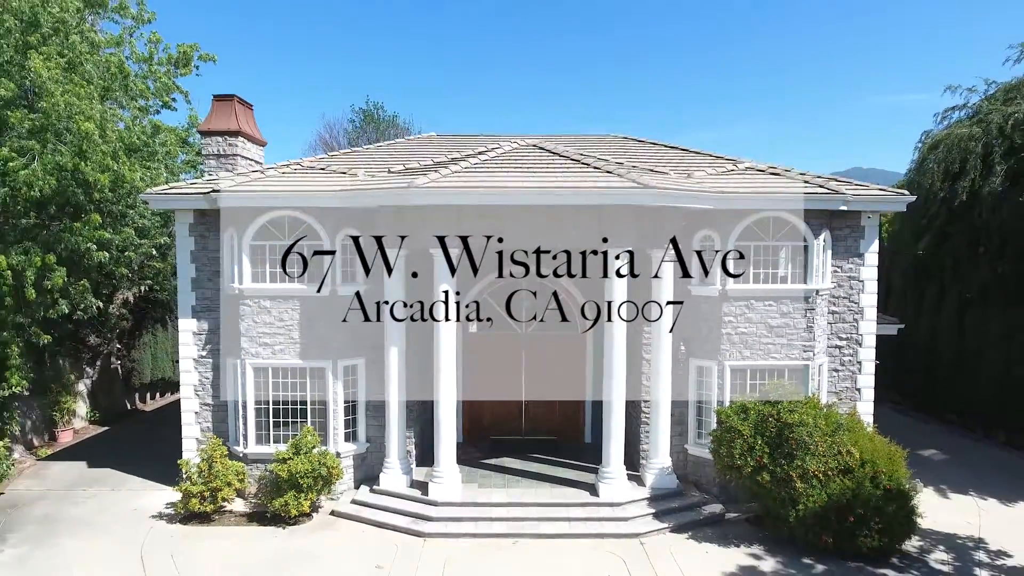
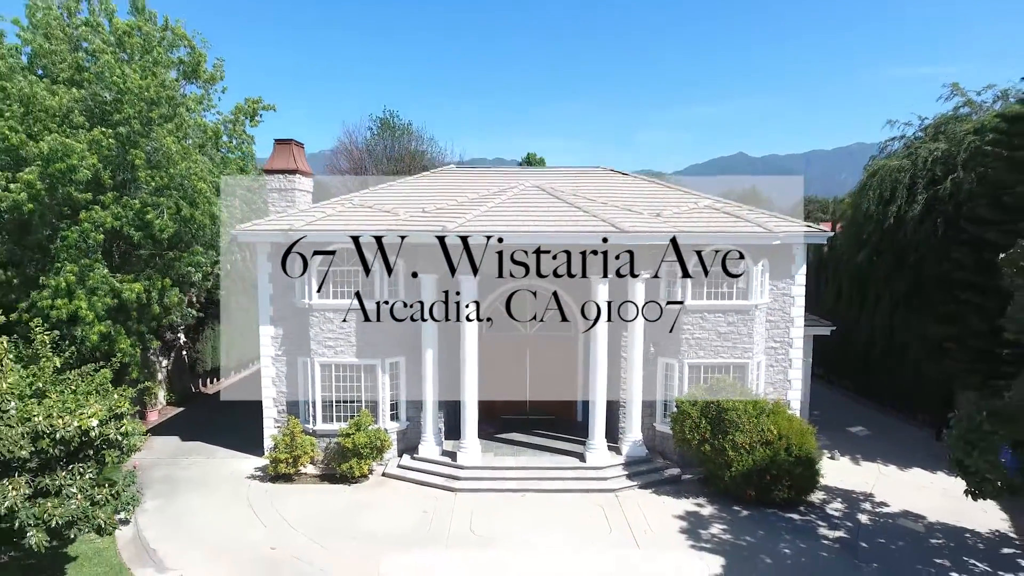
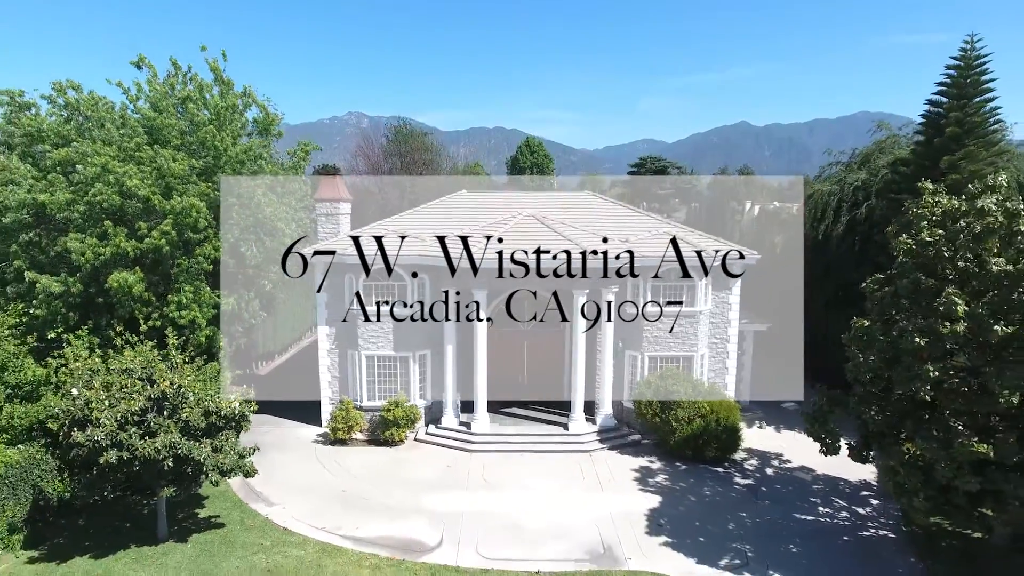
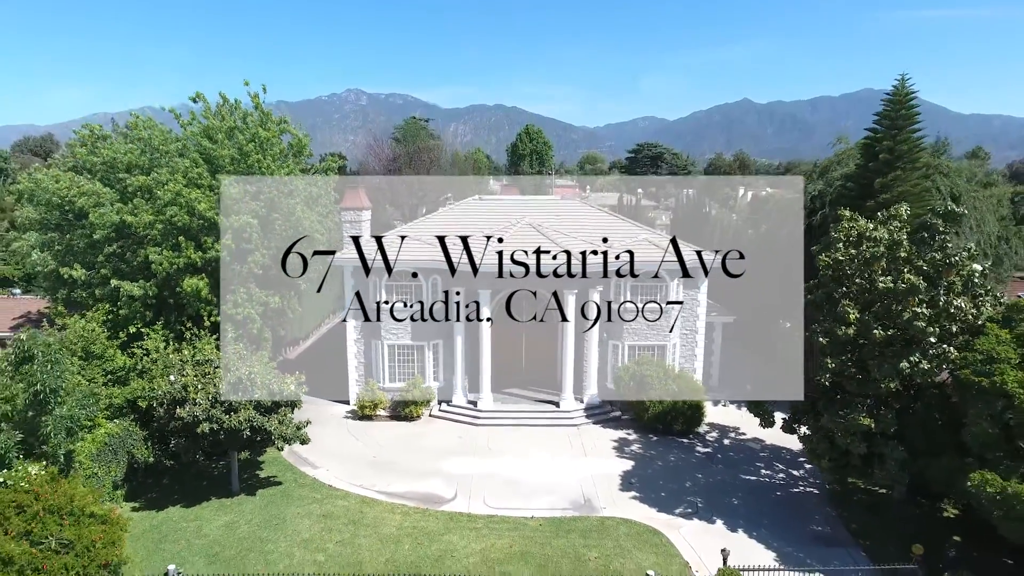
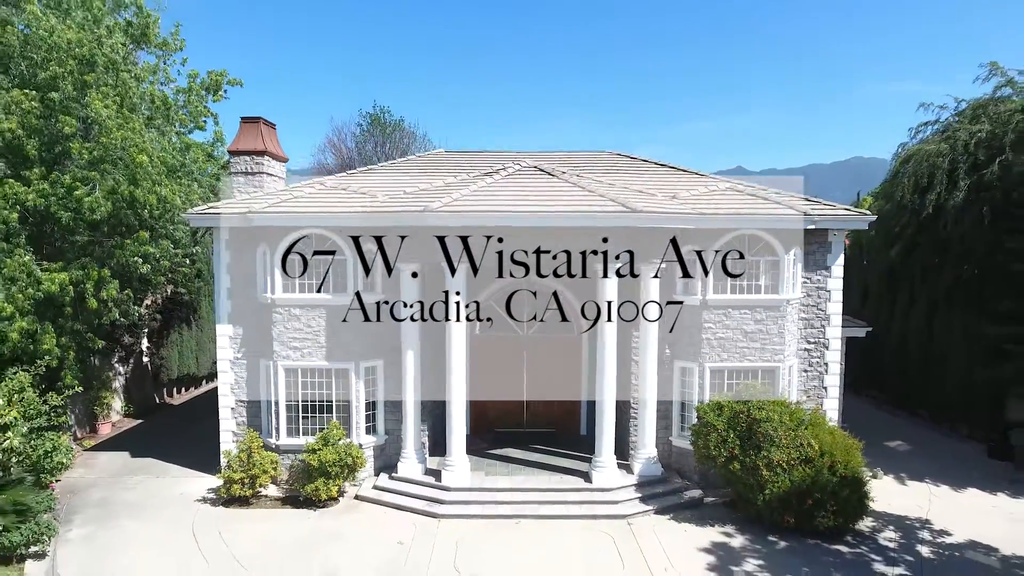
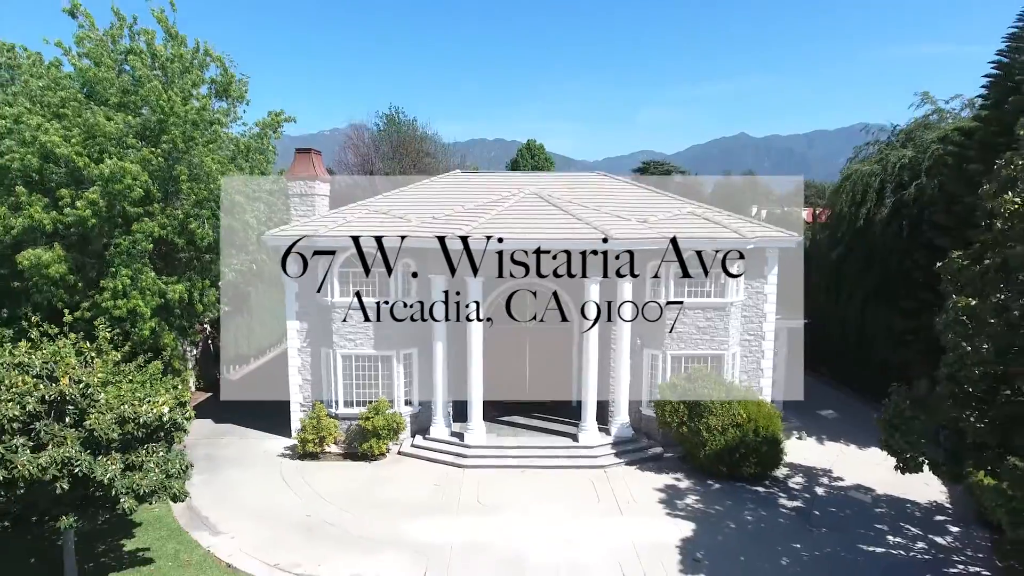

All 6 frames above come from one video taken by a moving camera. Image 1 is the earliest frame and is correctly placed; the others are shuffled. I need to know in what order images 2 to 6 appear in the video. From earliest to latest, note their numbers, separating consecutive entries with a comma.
5, 2, 6, 3, 4
